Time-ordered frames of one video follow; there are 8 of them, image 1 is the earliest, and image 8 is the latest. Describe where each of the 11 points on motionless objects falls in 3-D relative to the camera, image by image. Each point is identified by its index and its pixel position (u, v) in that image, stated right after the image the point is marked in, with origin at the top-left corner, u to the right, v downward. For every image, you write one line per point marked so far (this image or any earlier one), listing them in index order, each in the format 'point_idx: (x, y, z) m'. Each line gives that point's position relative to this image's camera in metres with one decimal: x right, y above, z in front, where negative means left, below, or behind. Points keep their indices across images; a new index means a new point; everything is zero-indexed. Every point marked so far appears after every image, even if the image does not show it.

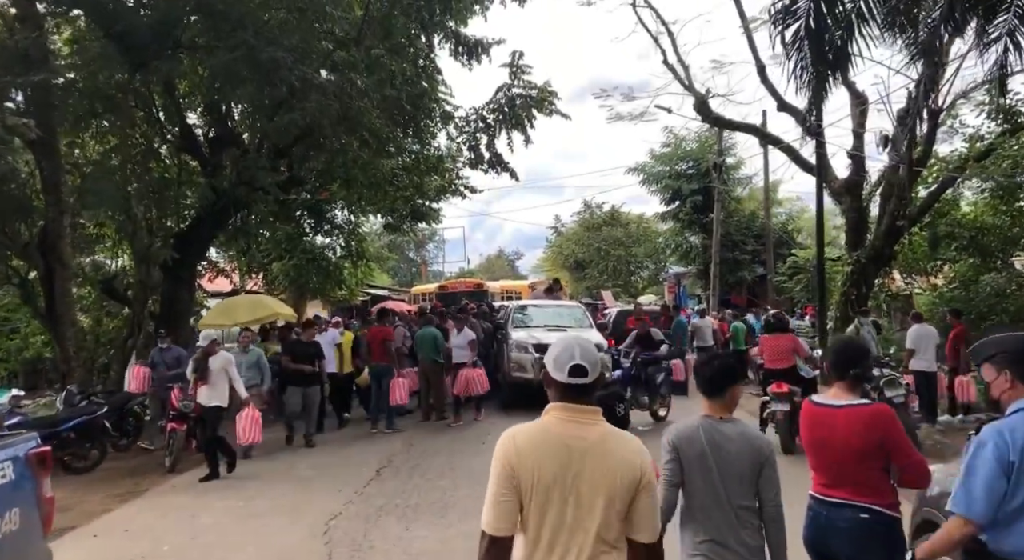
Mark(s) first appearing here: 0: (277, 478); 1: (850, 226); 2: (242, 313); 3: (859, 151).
0: (-2.3, -1.9, +7.6) m
1: (+7.4, +1.2, +17.0) m
2: (-3.9, -0.5, +11.2) m
3: (+7.3, +2.7, +16.4) m
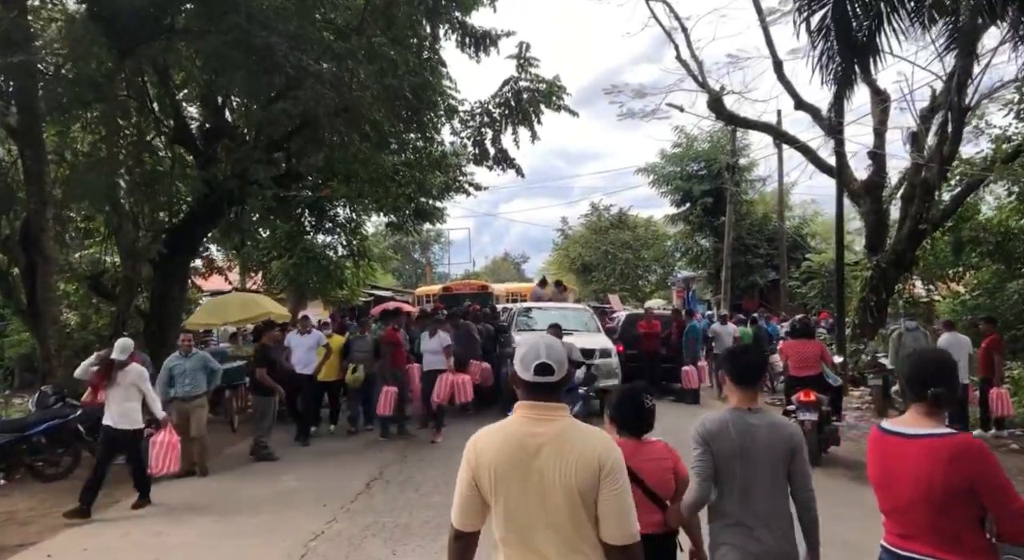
0: (-2.3, -1.9, +7.0) m
1: (+7.5, +1.1, +16.3) m
2: (-3.8, -0.4, +10.7) m
3: (+7.4, +2.6, +15.7) m
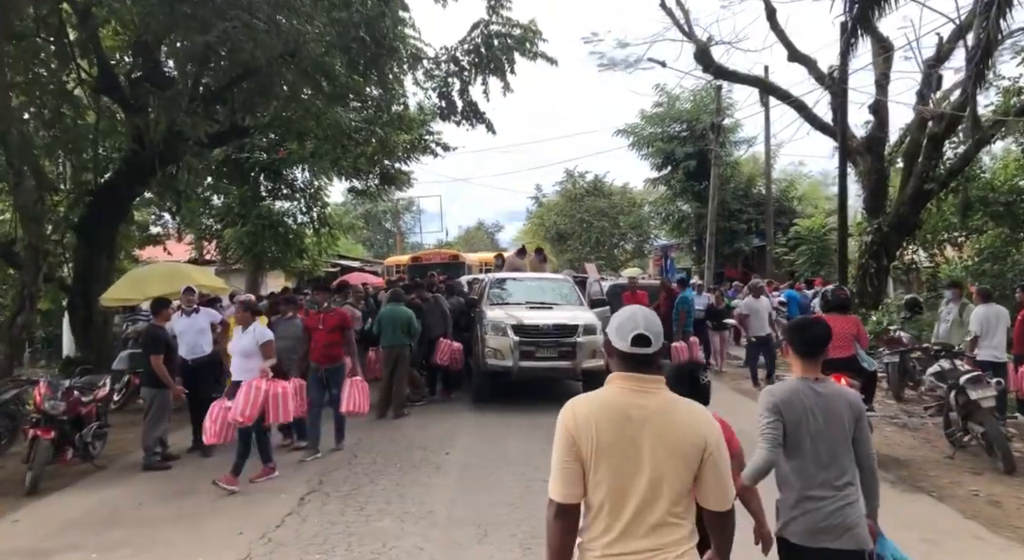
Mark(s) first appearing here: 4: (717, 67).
0: (-2.5, -1.7, +5.6) m
1: (+6.9, +1.8, +15.2) m
2: (-4.2, -0.1, +9.2) m
3: (+6.9, +3.3, +14.5) m
4: (+4.3, +4.5, +16.3) m
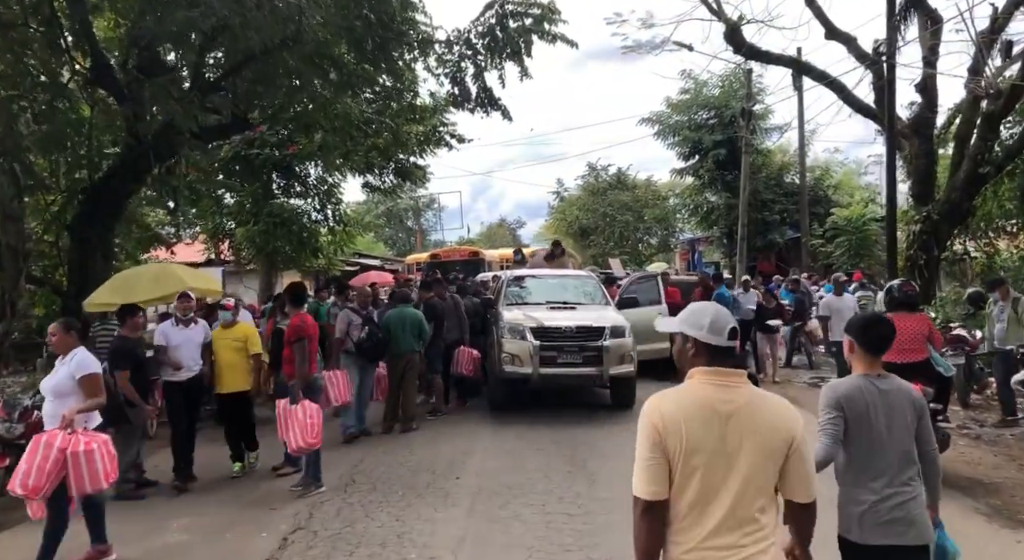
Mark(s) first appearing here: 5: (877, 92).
0: (-2.4, -1.7, +4.8) m
1: (+7.3, +1.9, +14.1) m
2: (-4.0, -0.1, +8.4) m
3: (+7.2, +3.4, +13.4) m
4: (+4.7, +4.6, +15.3) m
5: (+6.6, +3.4, +14.1) m
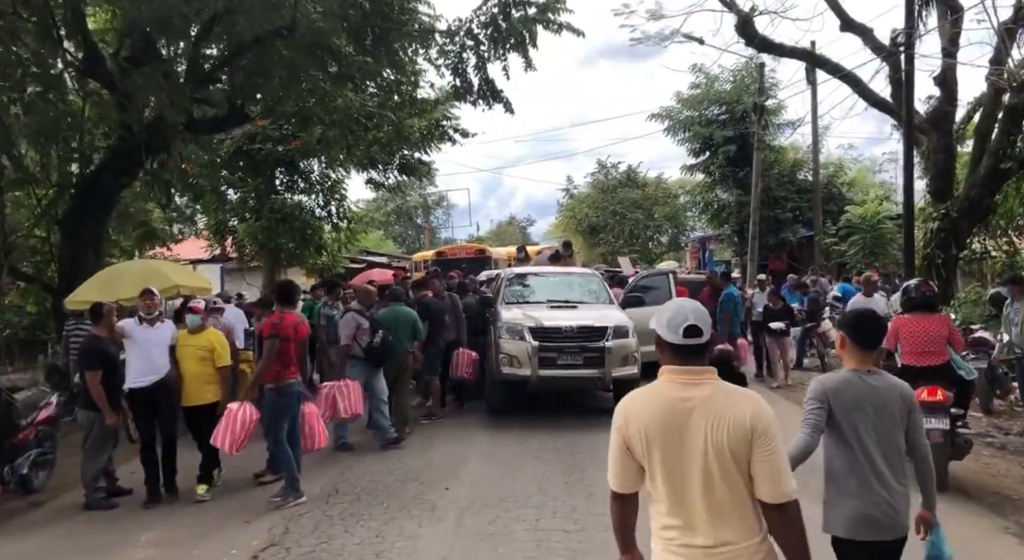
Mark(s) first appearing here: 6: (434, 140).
0: (-2.5, -1.7, +4.5) m
1: (+7.4, +1.9, +13.6) m
2: (-4.0, -0.1, +8.1) m
3: (+7.3, +3.4, +12.9) m
4: (+4.7, +4.6, +14.8) m
5: (+6.7, +3.4, +13.6) m
6: (-1.7, +3.1, +17.3) m
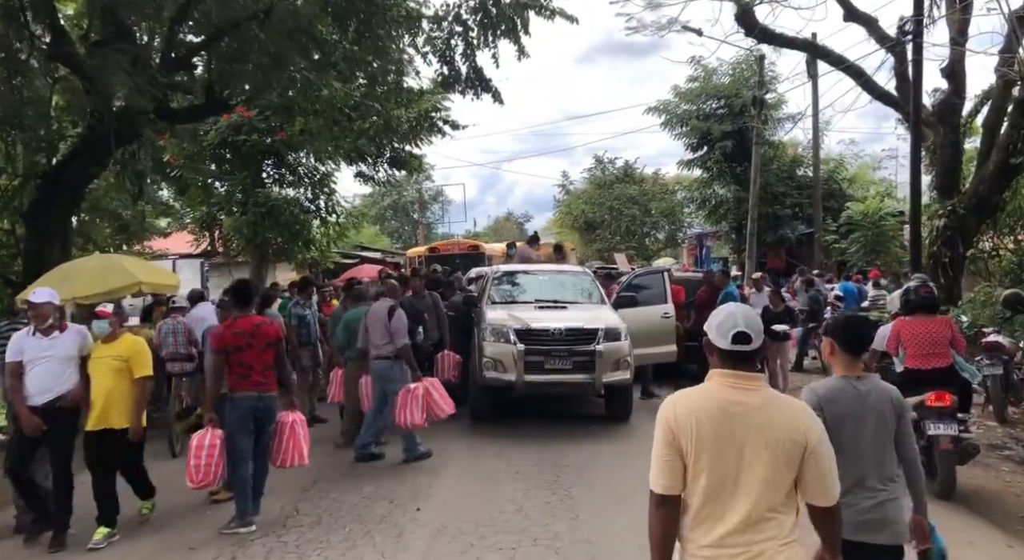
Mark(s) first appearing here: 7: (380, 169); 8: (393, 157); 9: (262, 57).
0: (-2.6, -1.7, +4.0) m
1: (+7.2, +1.9, +13.1) m
2: (-4.1, 0.0, +7.6) m
3: (+7.1, +3.4, +12.4) m
4: (+4.6, +4.6, +14.3) m
5: (+6.5, +3.4, +13.1) m
6: (-1.9, +3.2, +16.7) m
7: (-3.4, +2.9, +19.9) m
8: (-3.0, +3.1, +19.4) m
9: (-3.5, +3.1, +10.9) m
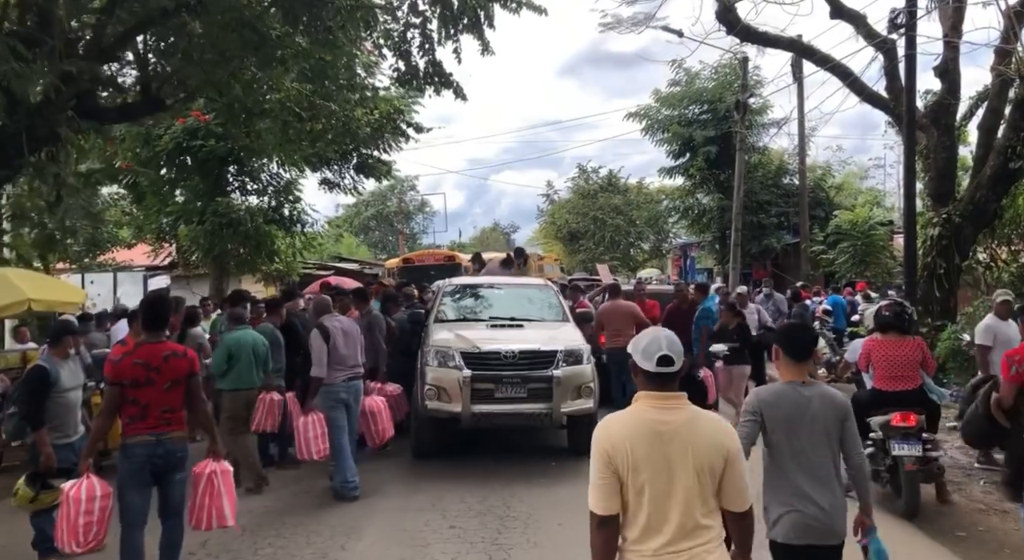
0: (-3.0, -1.7, +3.0) m
1: (+6.7, +1.7, +12.3) m
2: (-4.6, -0.2, +6.6) m
3: (+6.6, +3.2, +11.6) m
4: (+4.0, +4.4, +13.5) m
5: (+6.0, +3.2, +12.3) m
6: (-2.5, +2.9, +15.8) m
7: (-4.0, +2.5, +18.9) m
8: (-3.6, +2.8, +18.4) m
9: (-4.0, +2.9, +9.9) m
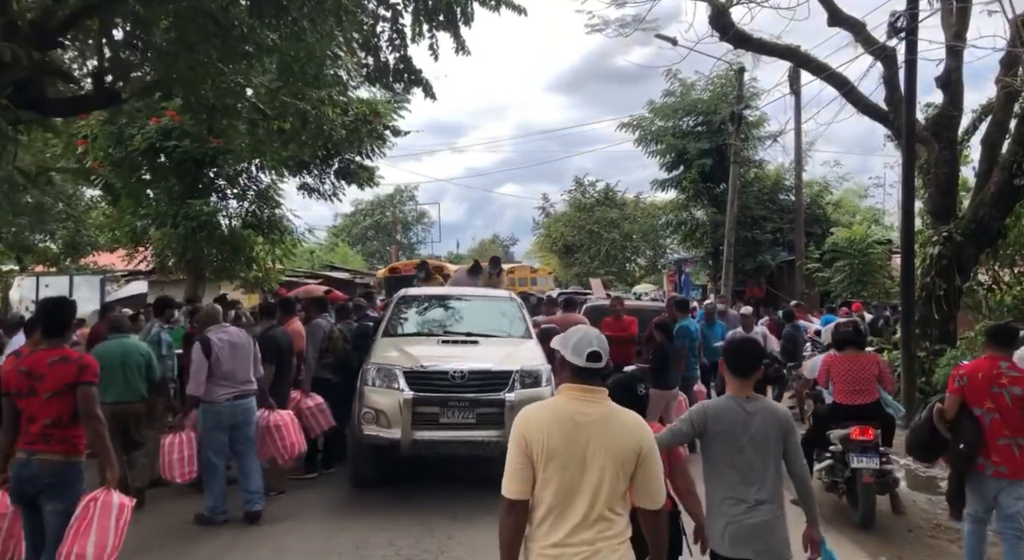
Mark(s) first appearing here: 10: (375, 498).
0: (-3.4, -1.7, +2.3) m
1: (+6.3, +1.4, +11.6) m
2: (-5.0, -0.2, +5.9) m
3: (+6.3, +2.9, +11.0) m
4: (+3.7, +4.1, +12.9) m
5: (+5.7, +2.9, +11.7) m
6: (-2.8, +2.7, +15.2) m
7: (-4.4, +2.3, +18.3) m
8: (-3.9, +2.6, +17.8) m
9: (-4.3, +2.9, +9.3) m
10: (-1.0, -1.7, +6.0) m
